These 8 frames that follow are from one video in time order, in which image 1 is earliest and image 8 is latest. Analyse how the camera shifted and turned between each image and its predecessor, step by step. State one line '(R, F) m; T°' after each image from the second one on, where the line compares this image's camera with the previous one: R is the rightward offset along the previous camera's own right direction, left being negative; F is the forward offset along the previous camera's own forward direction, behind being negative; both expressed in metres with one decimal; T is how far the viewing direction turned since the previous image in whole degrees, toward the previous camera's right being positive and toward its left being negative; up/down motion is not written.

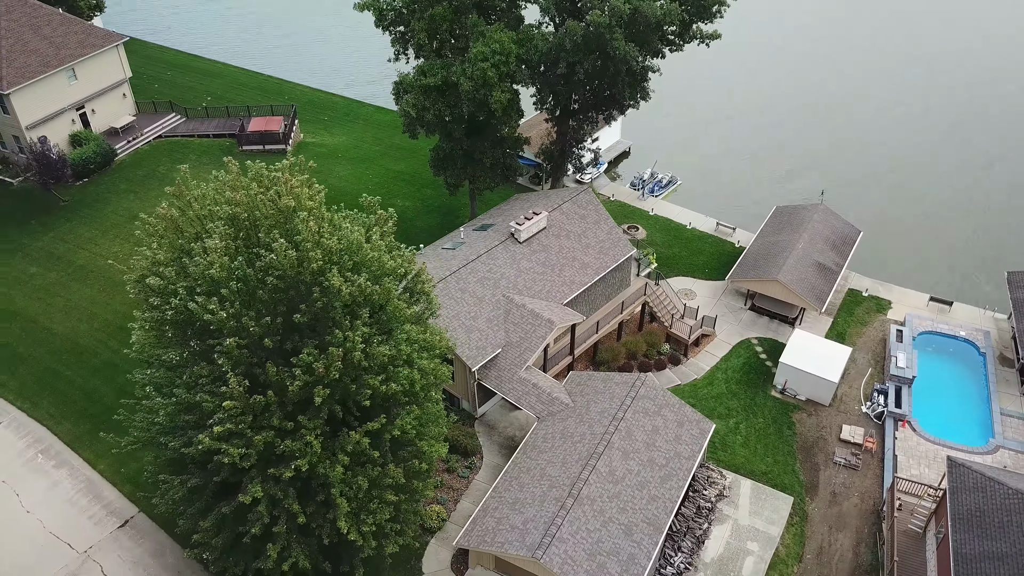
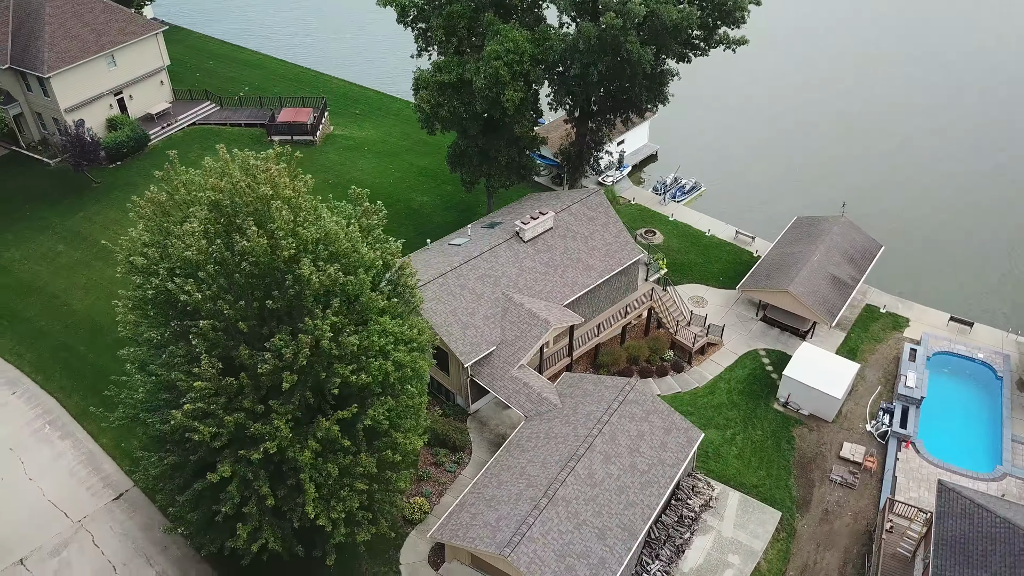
(+1.8, 0.0) m; -3°
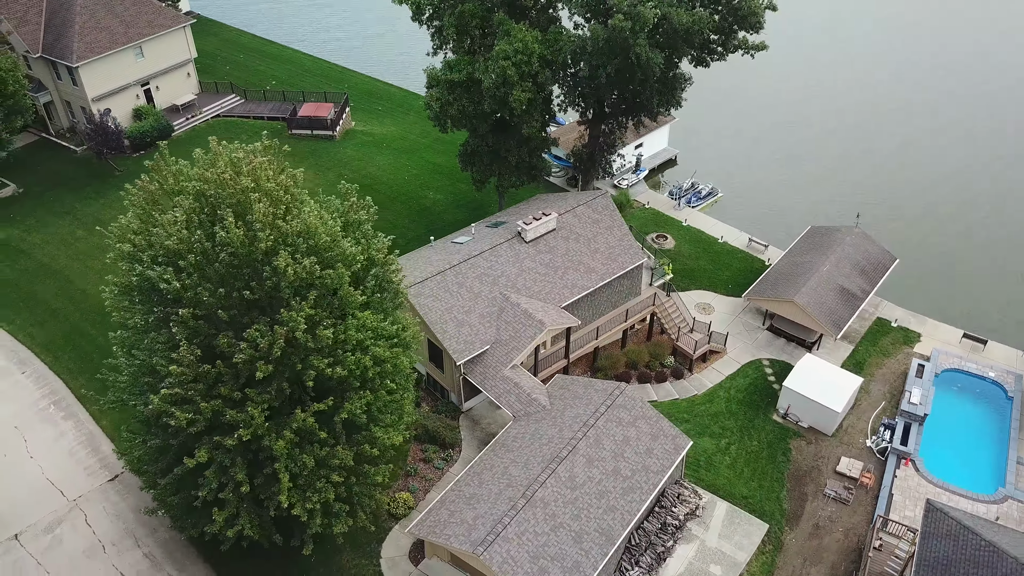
(+1.4, 0.0) m; -3°
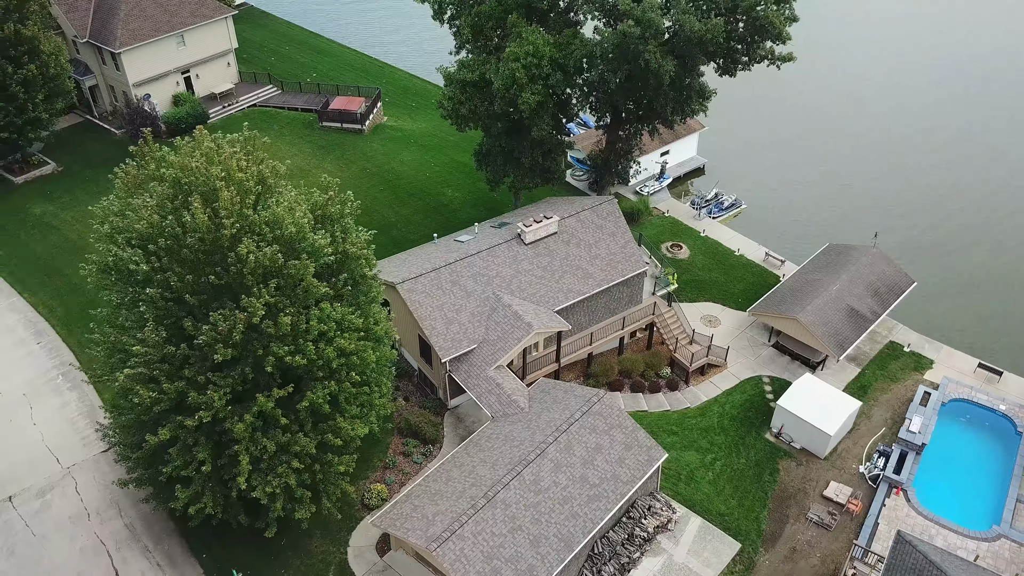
(+2.4, 0.0) m; -4°
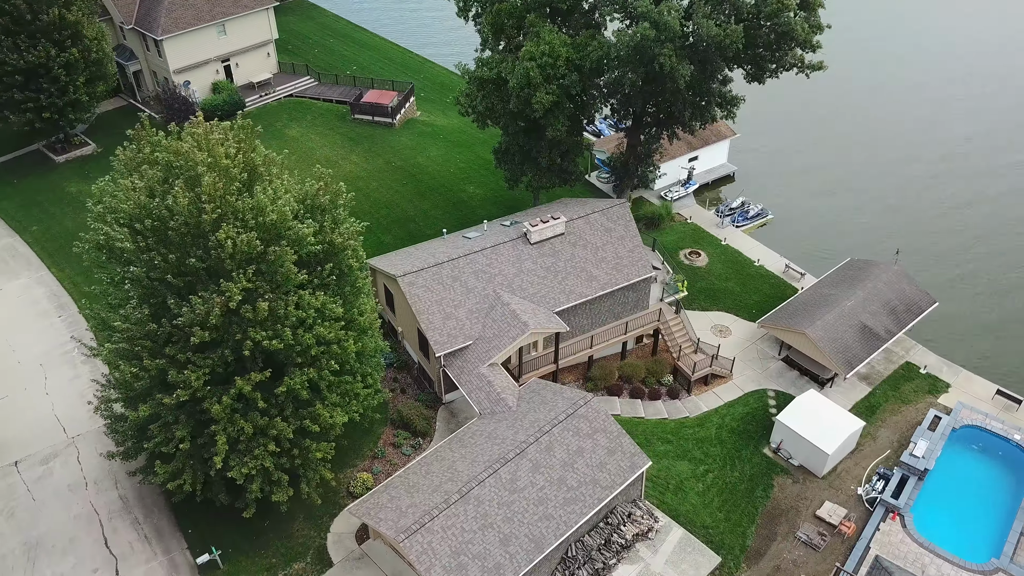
(+1.9, 0.0) m; -4°
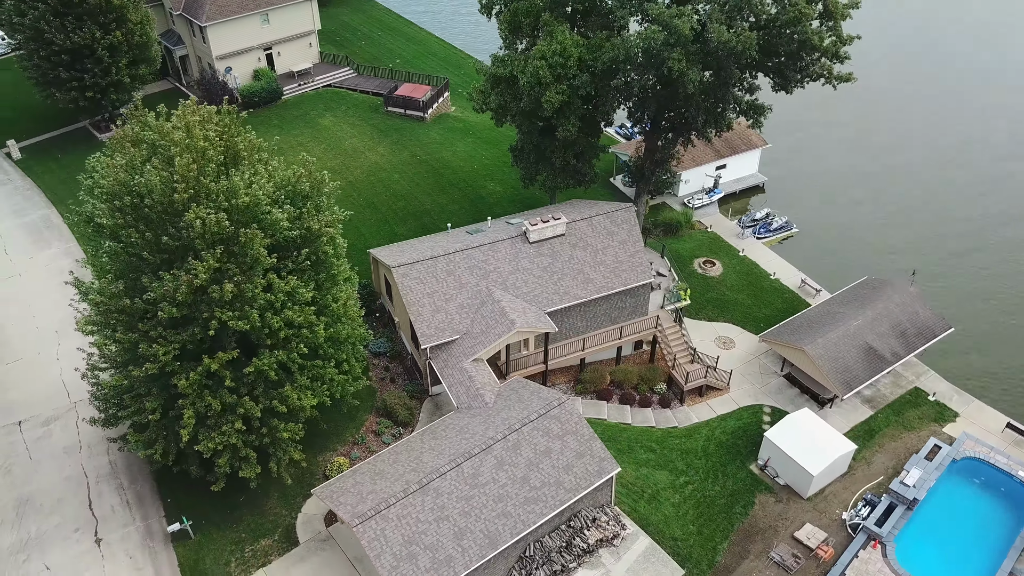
(+2.6, 0.0) m; -4°
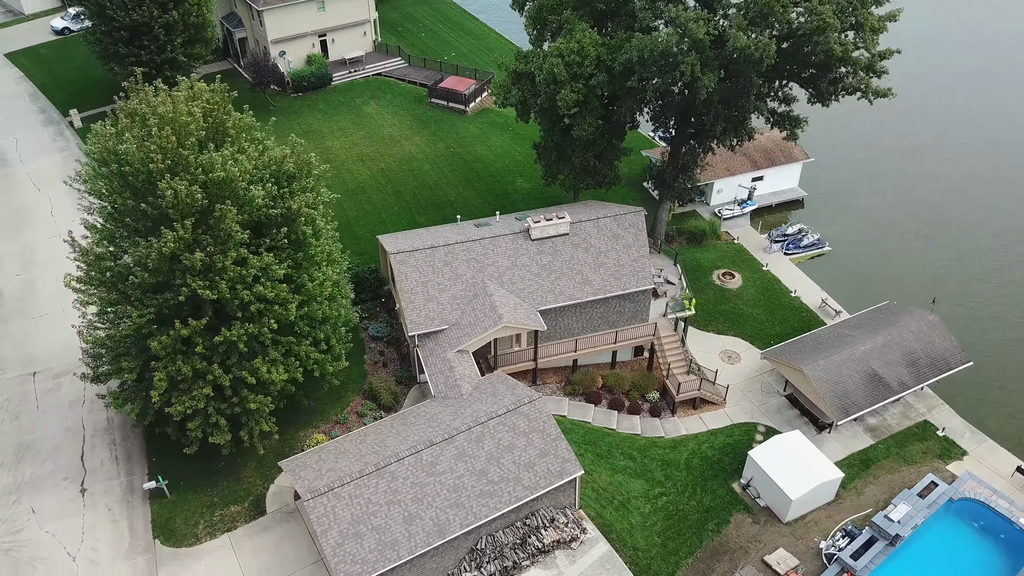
(+3.1, +0.1) m; -6°
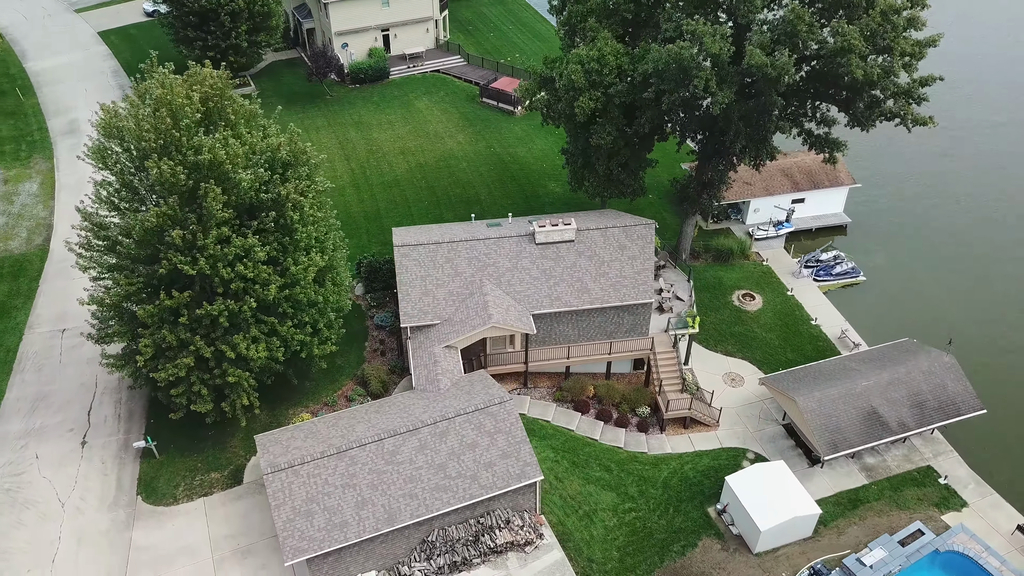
(+3.4, -0.1) m; -6°
